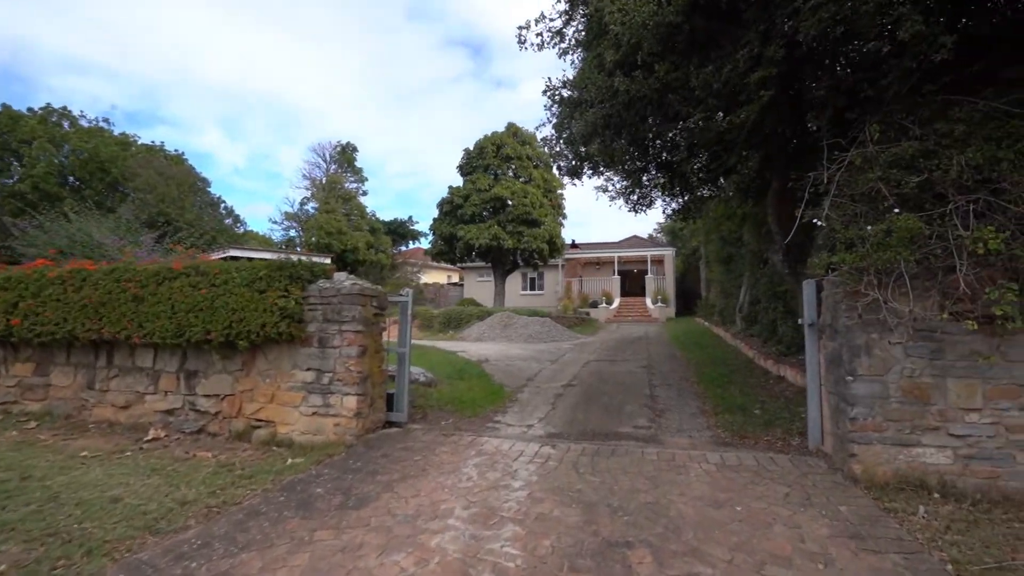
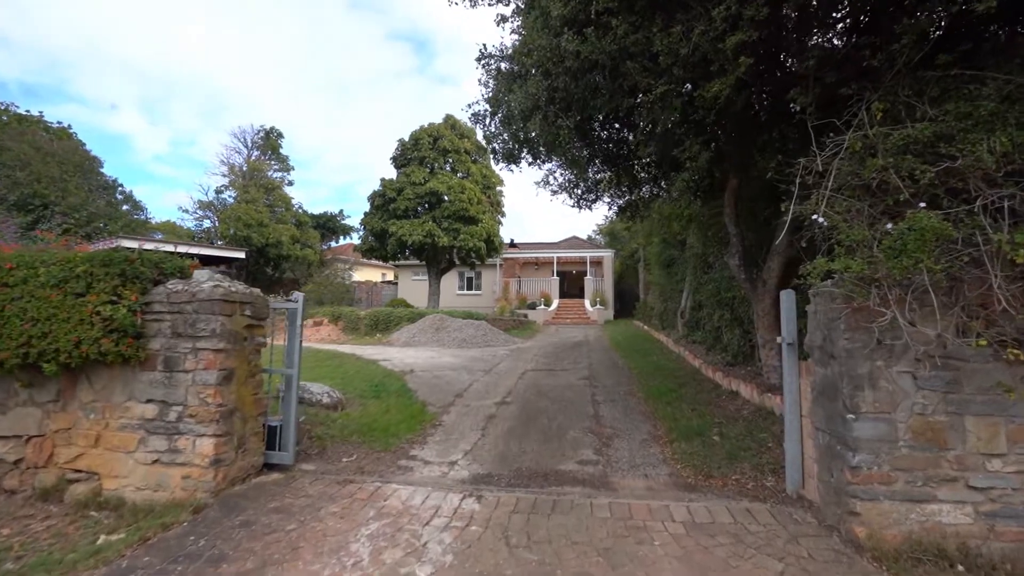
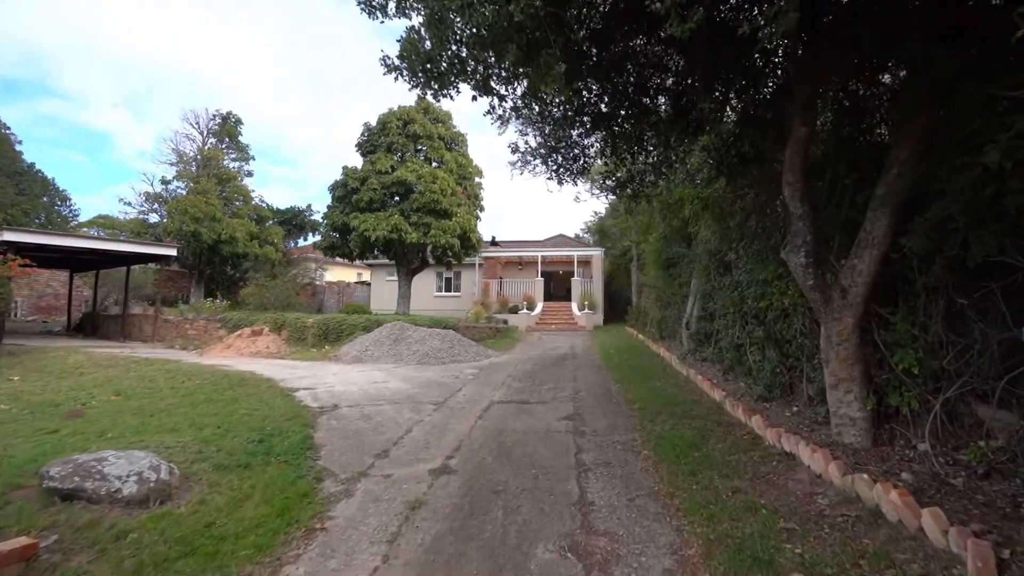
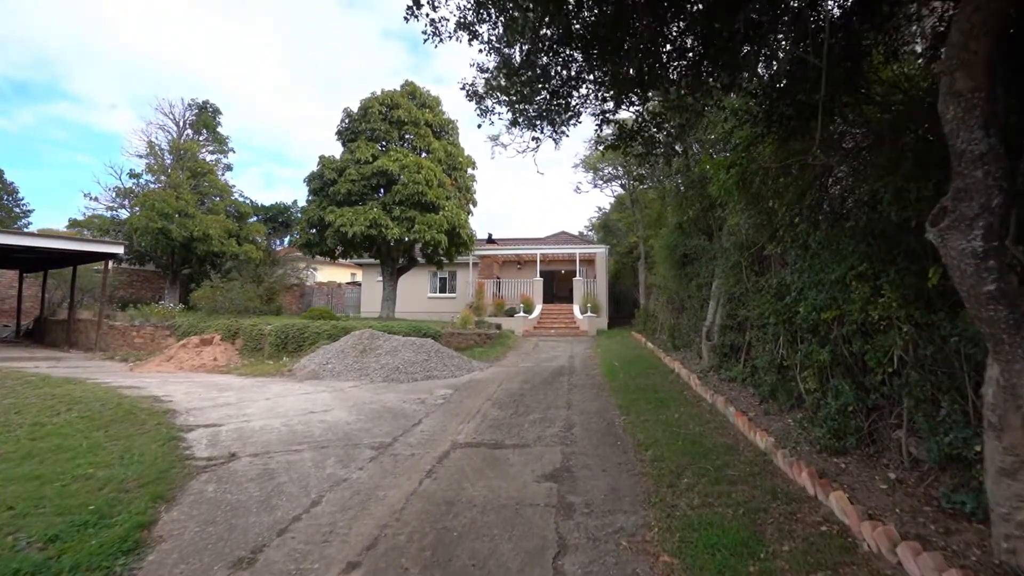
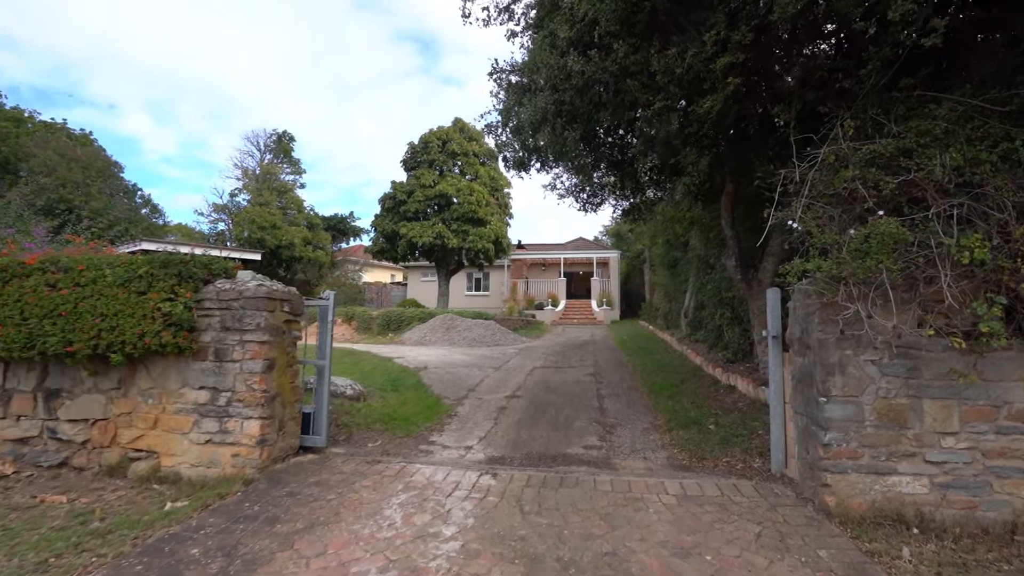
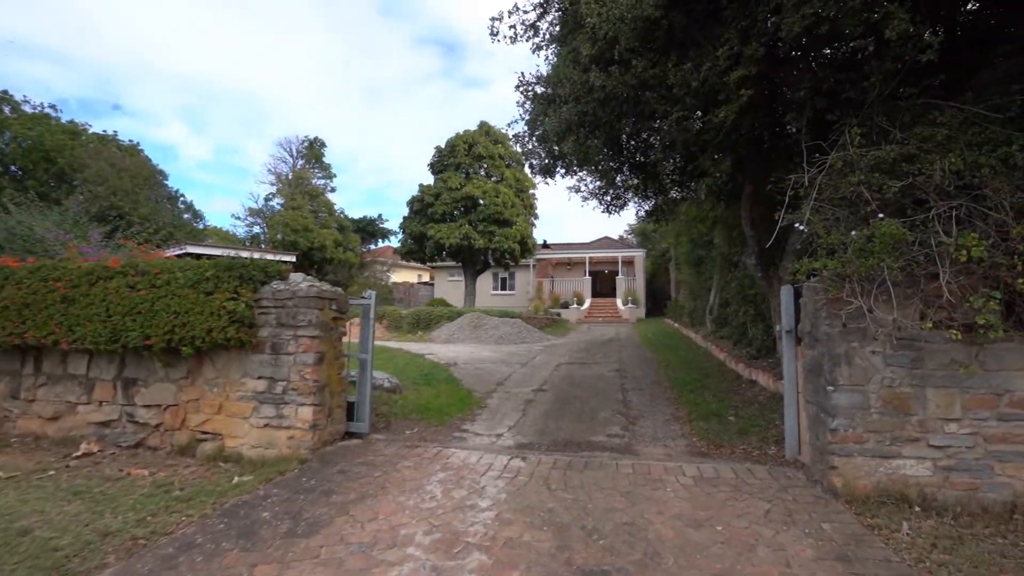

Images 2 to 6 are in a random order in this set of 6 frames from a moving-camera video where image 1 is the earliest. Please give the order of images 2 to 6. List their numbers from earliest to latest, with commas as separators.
6, 5, 2, 3, 4
